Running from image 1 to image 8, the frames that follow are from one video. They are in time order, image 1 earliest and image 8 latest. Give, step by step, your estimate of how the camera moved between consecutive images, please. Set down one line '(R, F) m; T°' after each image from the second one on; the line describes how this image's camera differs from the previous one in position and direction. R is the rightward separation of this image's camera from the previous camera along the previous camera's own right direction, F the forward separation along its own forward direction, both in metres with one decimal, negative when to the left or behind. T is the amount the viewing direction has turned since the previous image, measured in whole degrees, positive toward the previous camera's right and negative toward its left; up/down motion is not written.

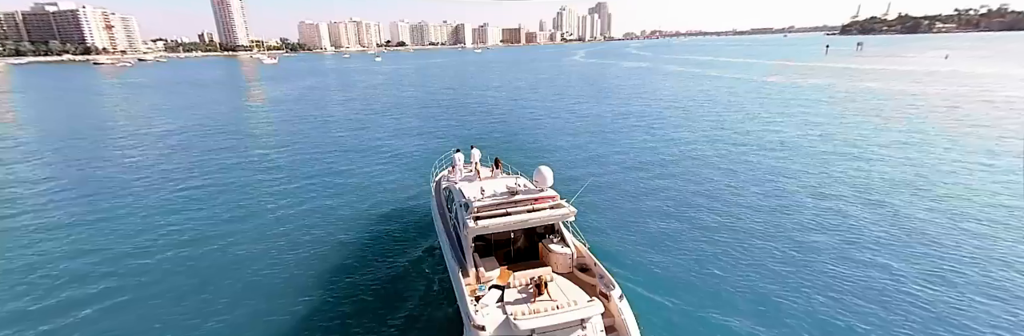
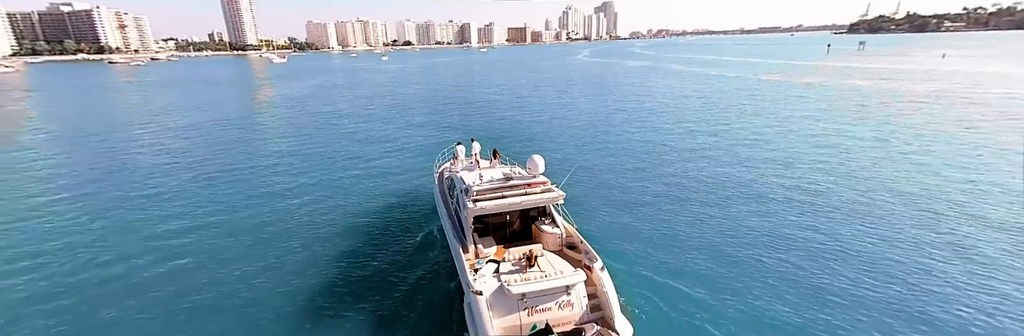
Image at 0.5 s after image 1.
(+0.4, -1.7) m; -1°
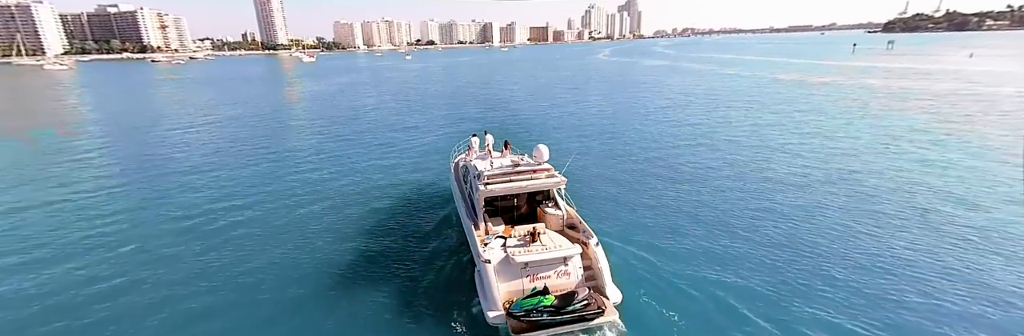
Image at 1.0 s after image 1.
(+0.6, -1.9) m; -3°
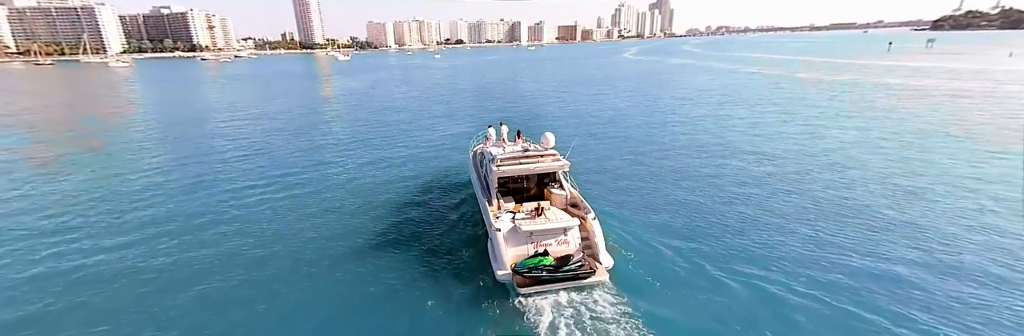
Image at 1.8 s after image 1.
(+0.8, -2.5) m; -4°
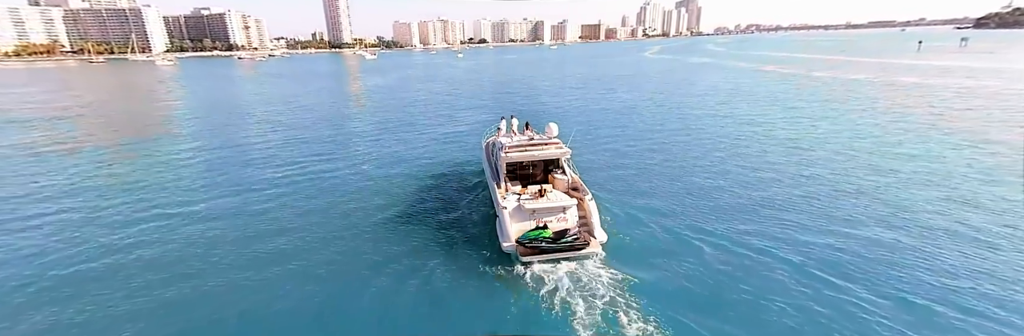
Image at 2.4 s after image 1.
(+0.8, -2.3) m; -3°
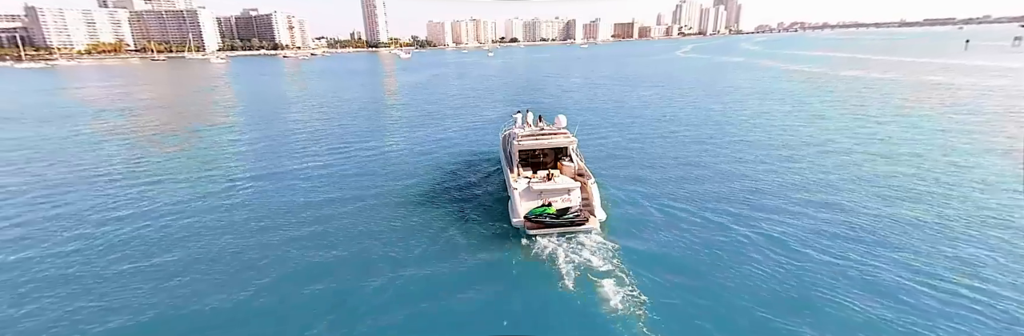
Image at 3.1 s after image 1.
(+1.1, -2.6) m; -4°
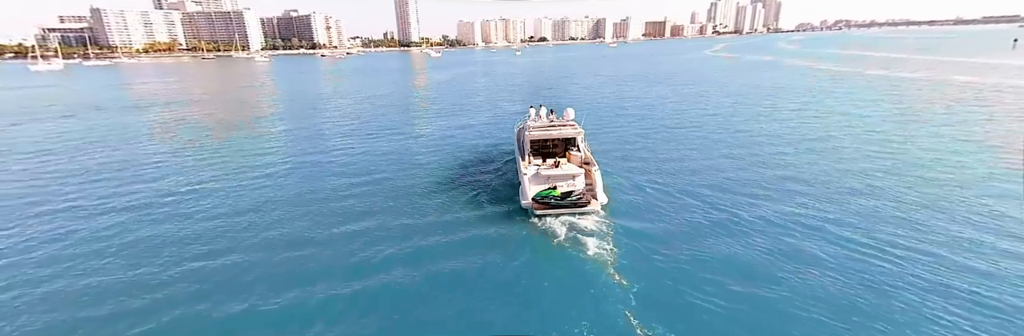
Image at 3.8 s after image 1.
(+1.0, -2.3) m; -4°
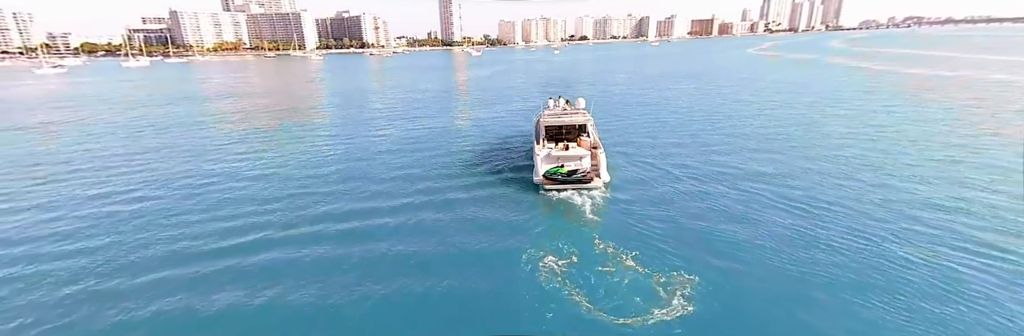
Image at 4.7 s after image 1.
(+1.7, -3.6) m; -5°
